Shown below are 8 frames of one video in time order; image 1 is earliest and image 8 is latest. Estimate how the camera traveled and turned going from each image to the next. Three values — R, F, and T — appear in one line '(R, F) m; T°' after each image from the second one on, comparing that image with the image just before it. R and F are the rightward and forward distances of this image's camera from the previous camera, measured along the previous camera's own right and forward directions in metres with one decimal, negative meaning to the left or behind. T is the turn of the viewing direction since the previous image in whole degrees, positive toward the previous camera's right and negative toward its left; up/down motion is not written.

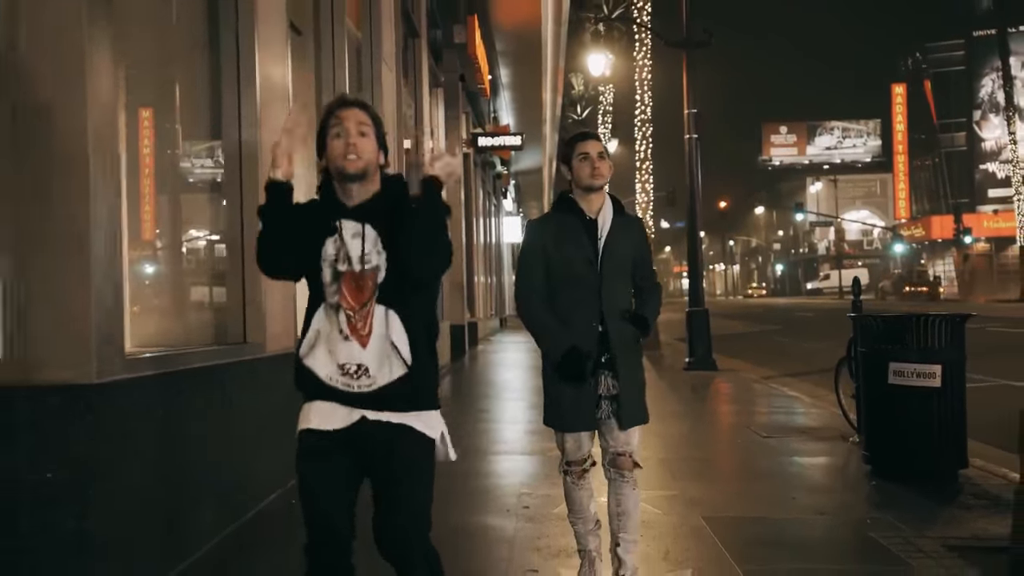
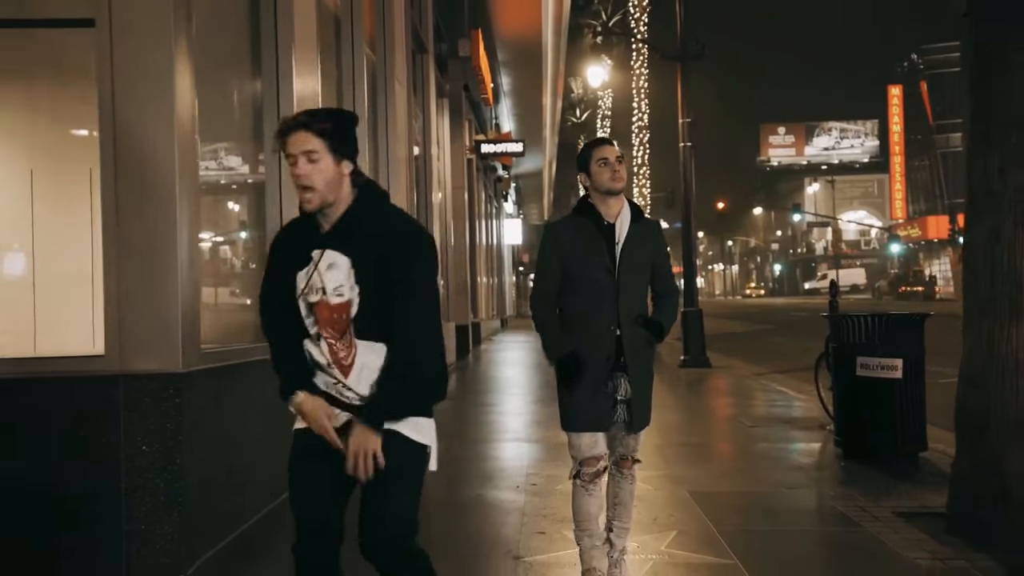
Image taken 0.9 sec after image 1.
(-0.1, -0.8) m; 0°
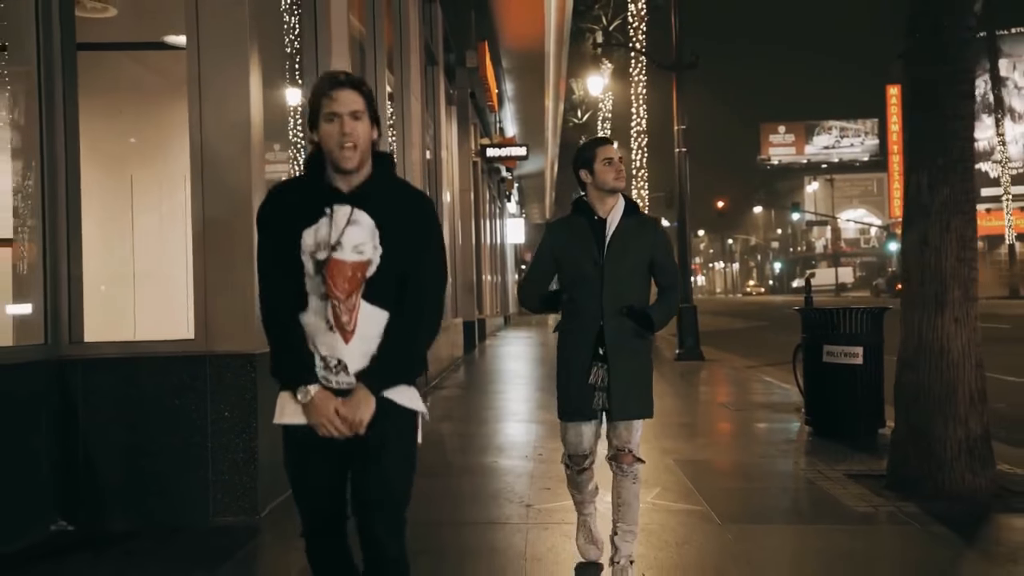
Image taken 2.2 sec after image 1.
(-0.1, -1.1) m; 0°
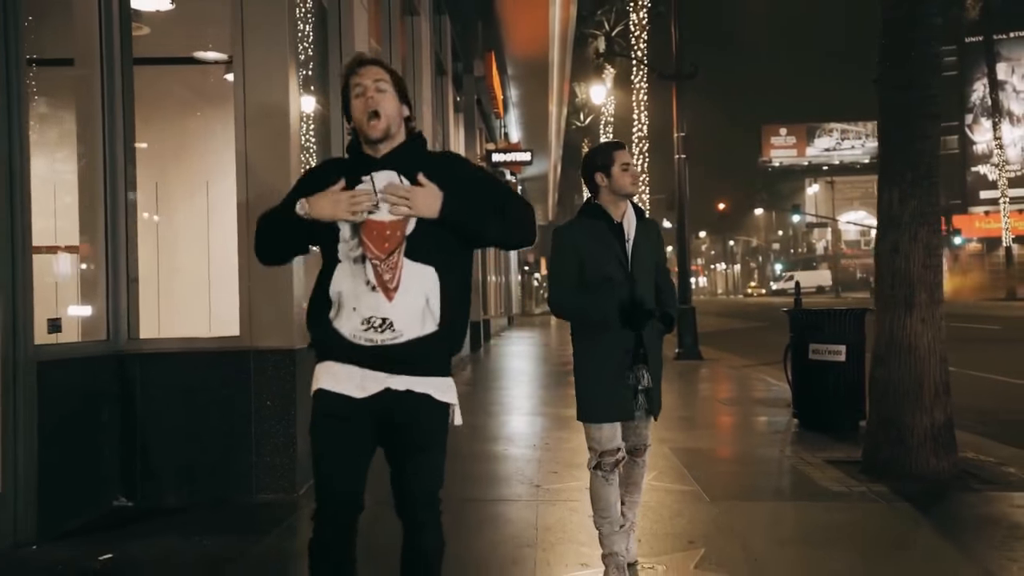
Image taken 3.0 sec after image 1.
(-0.1, -0.7) m; 0°
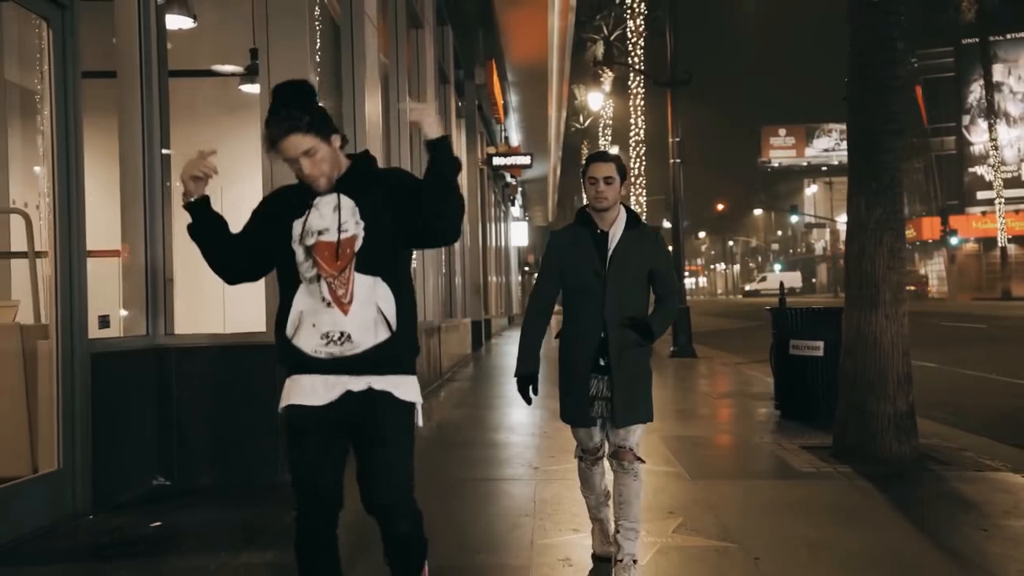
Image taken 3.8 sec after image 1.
(0.0, -0.7) m; 0°
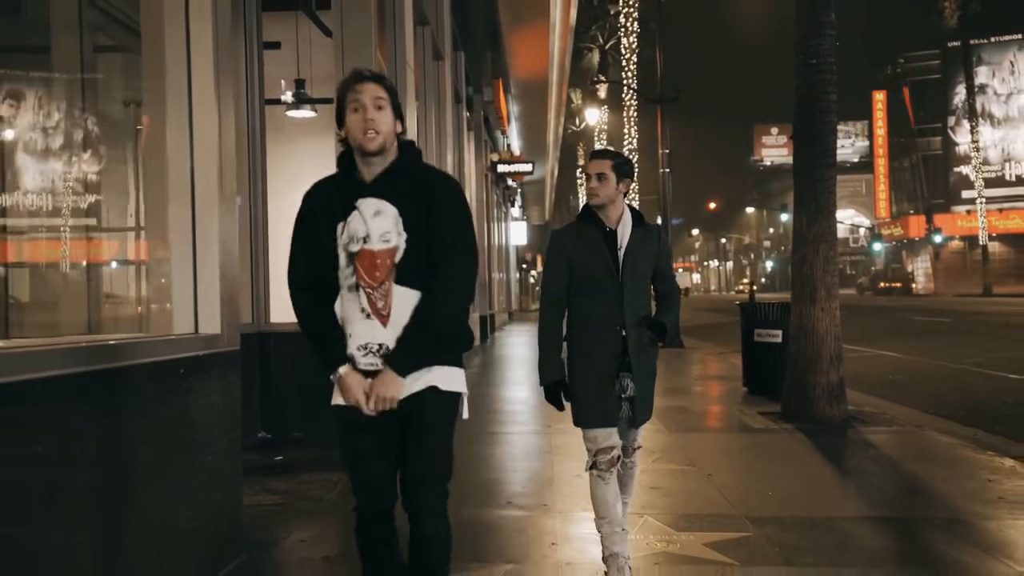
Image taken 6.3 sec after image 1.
(-0.2, -2.1) m; 0°
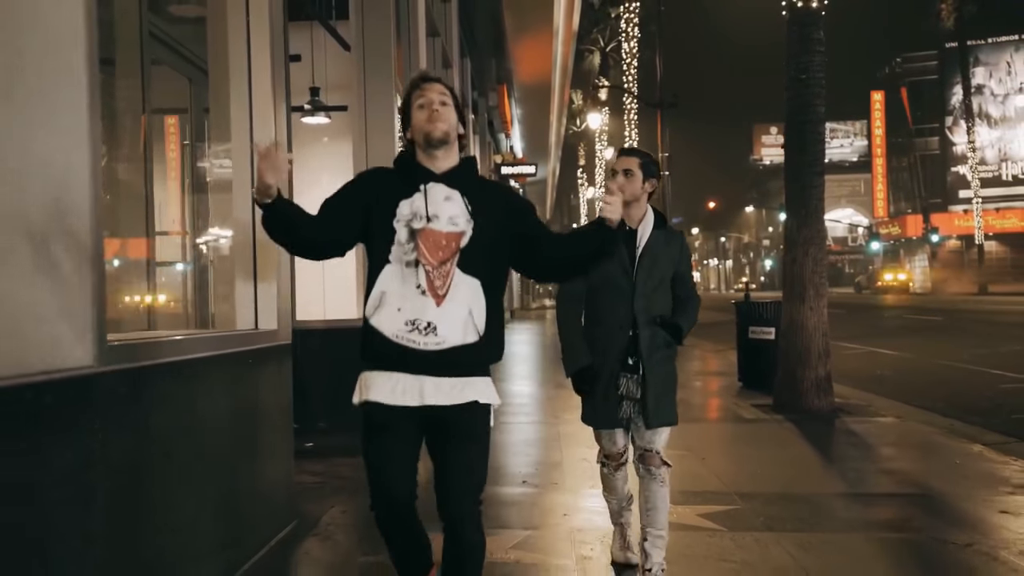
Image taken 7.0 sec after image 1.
(-0.1, -0.7) m; 0°
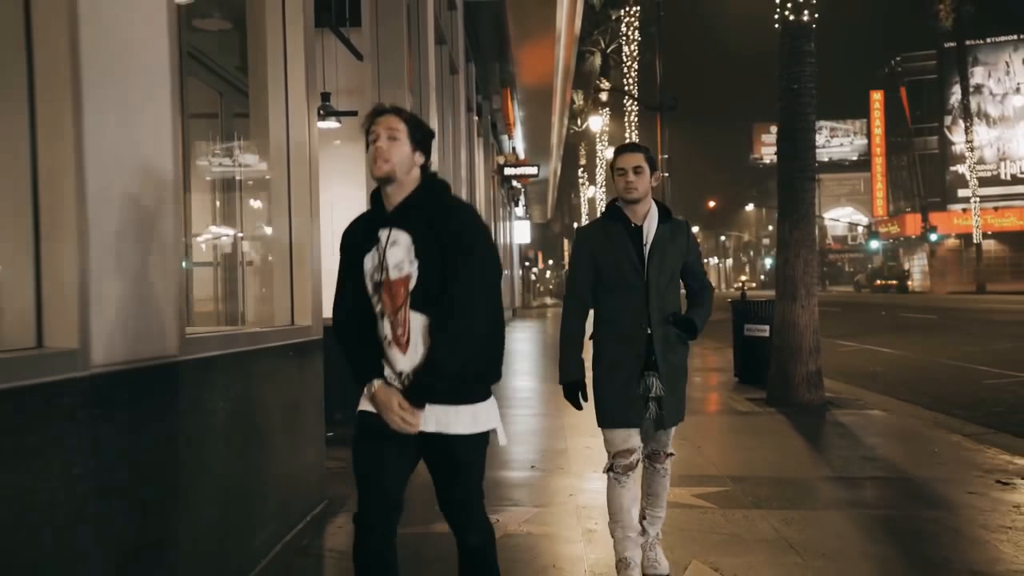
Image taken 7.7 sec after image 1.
(-0.1, -0.5) m; 0°
